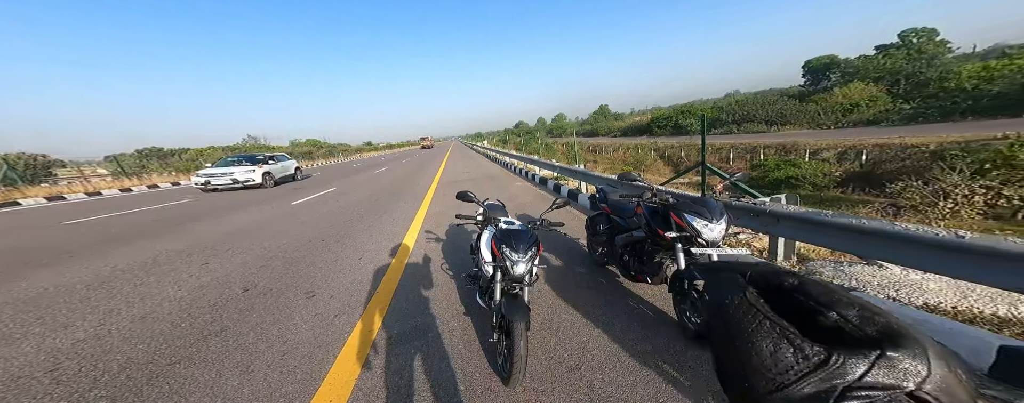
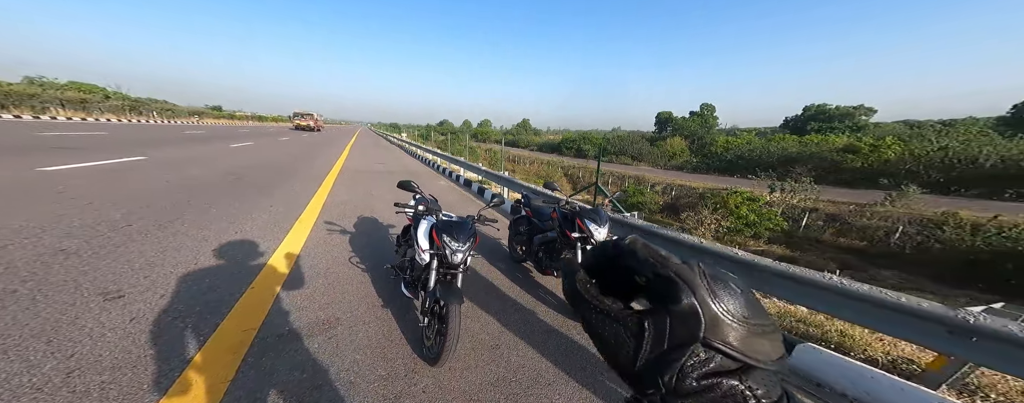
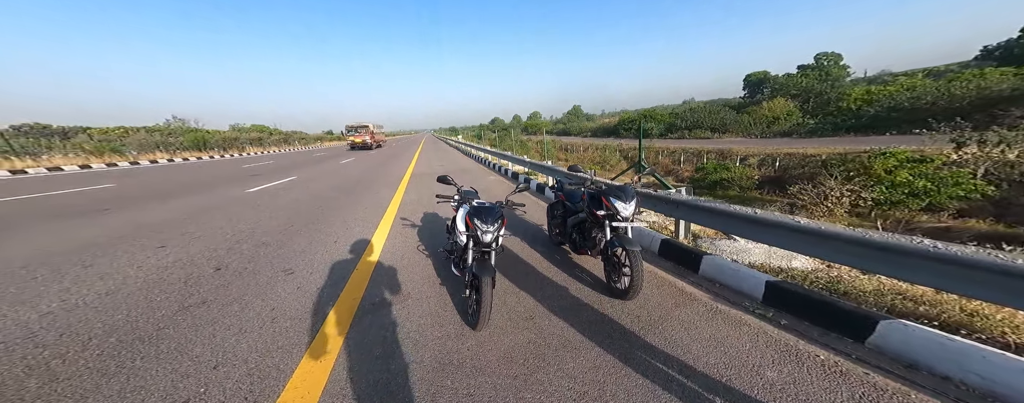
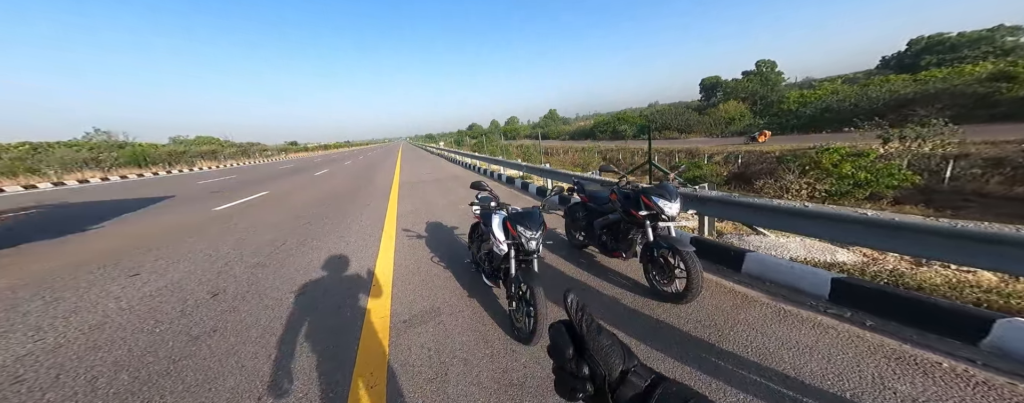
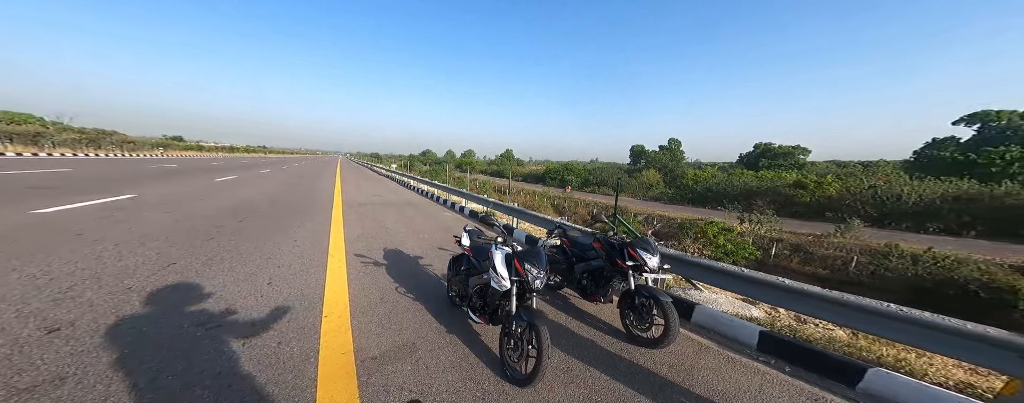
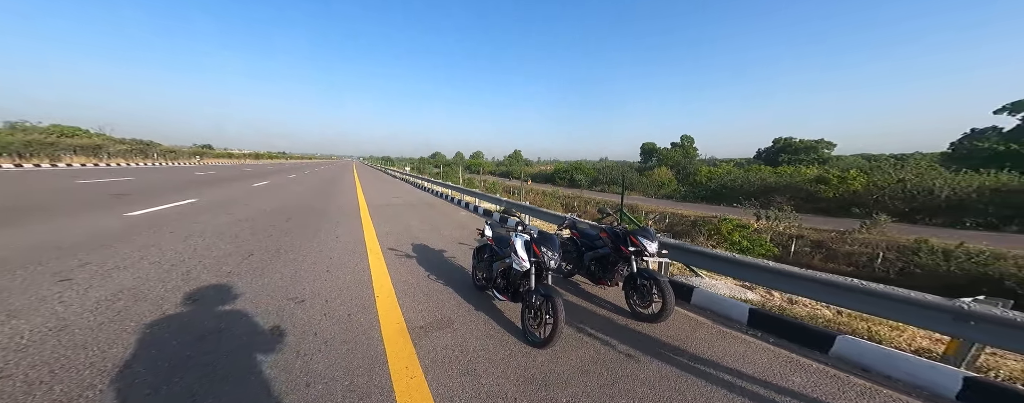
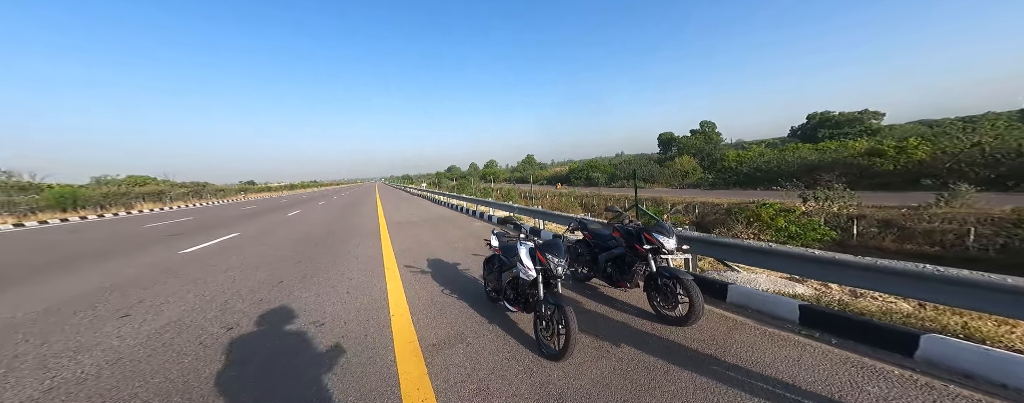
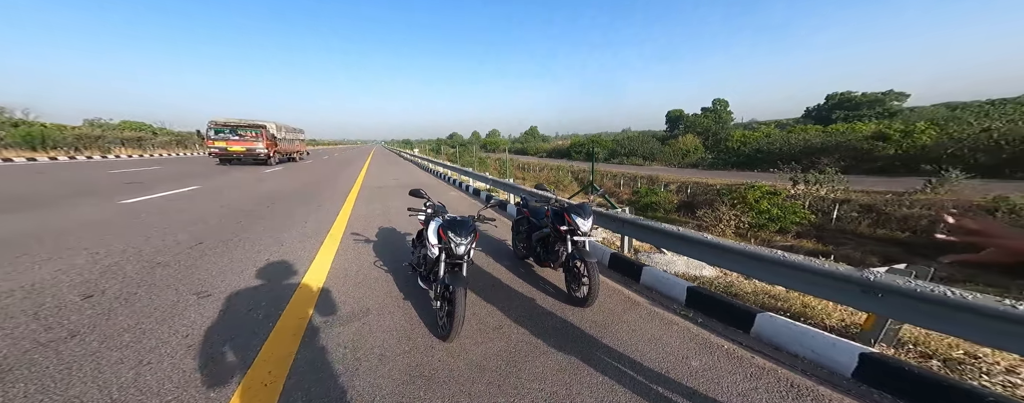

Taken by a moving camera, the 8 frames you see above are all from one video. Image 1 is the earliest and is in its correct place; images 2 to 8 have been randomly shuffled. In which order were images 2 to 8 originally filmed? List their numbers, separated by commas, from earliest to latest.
2, 3, 8, 4, 5, 7, 6
